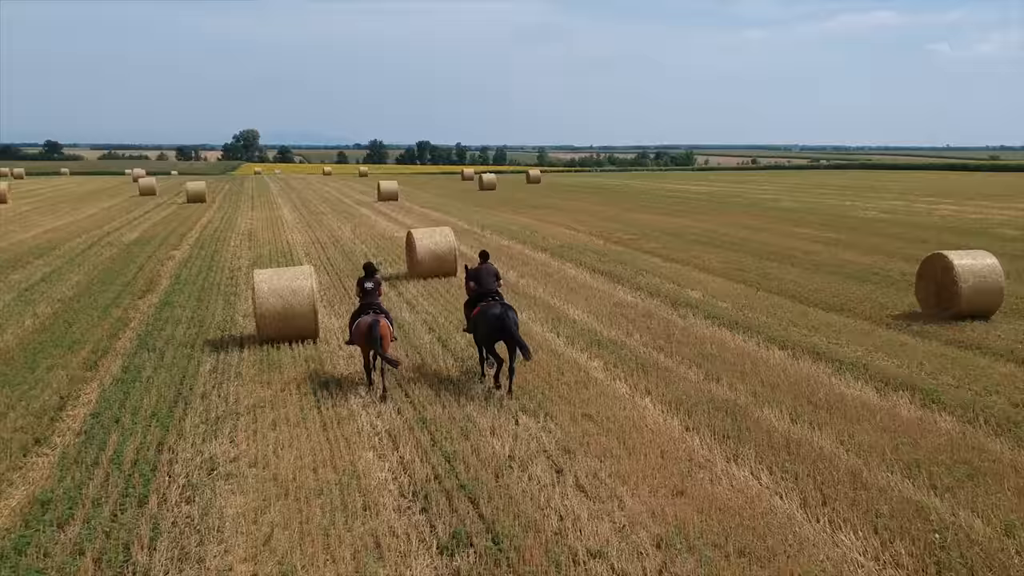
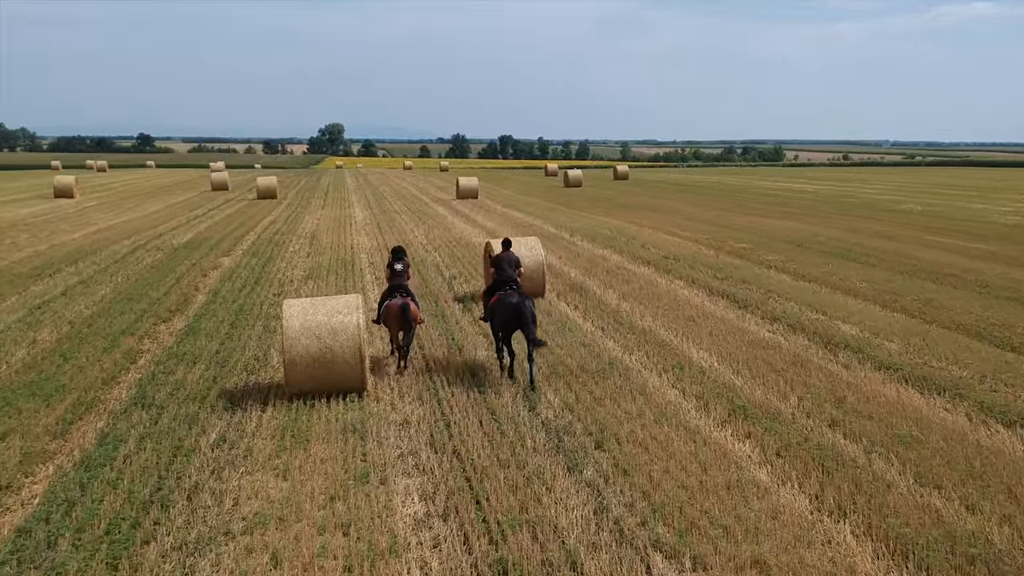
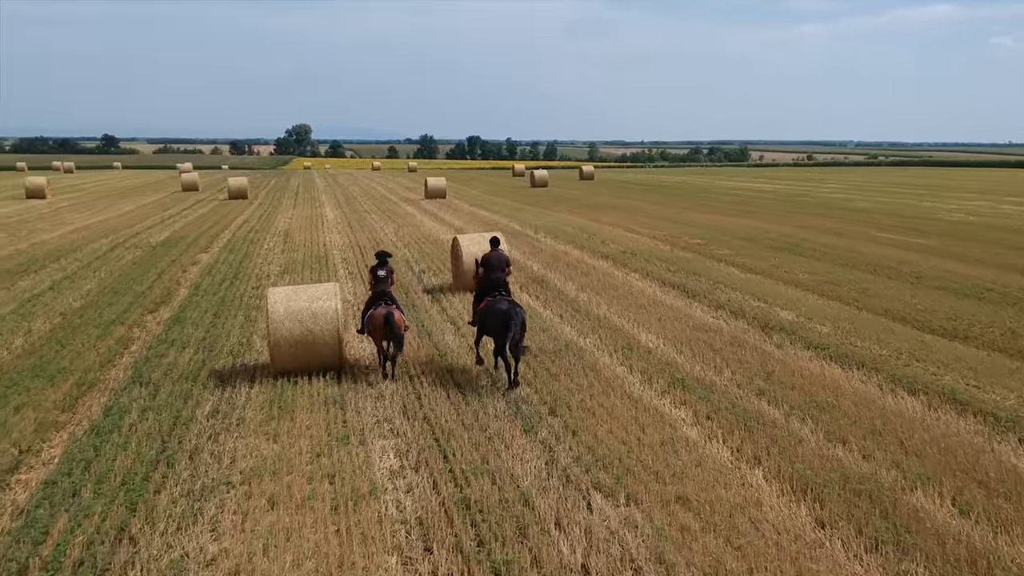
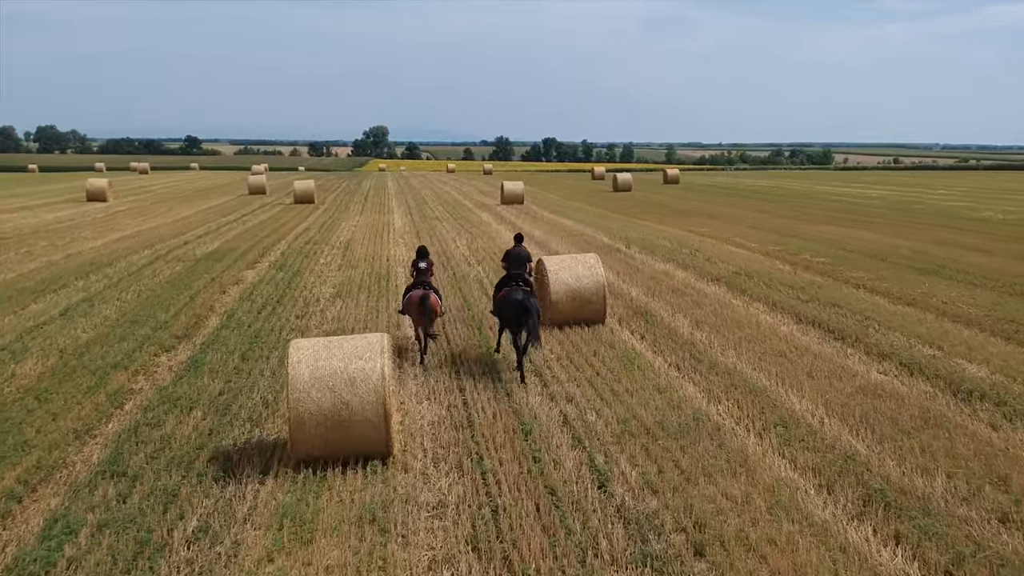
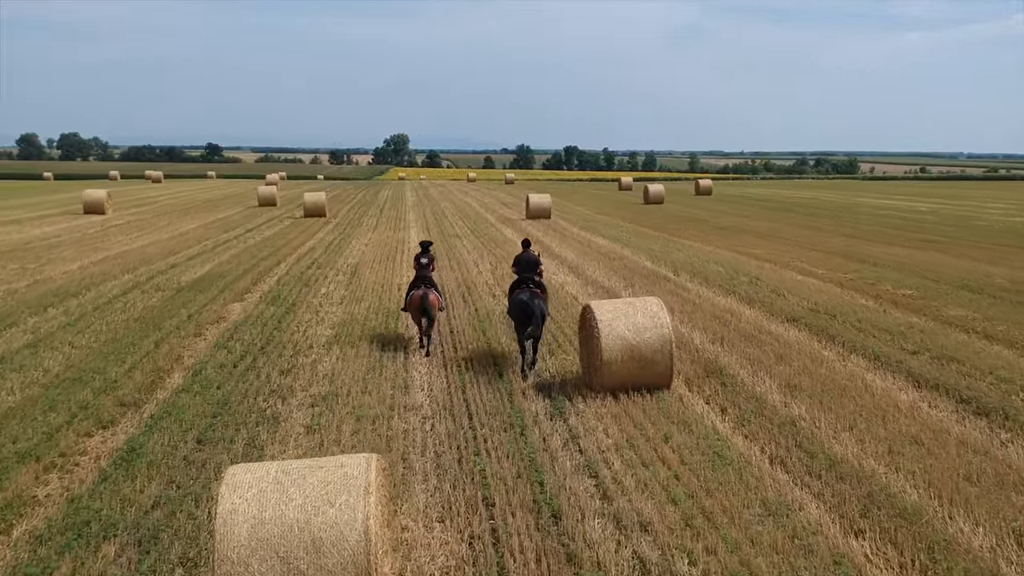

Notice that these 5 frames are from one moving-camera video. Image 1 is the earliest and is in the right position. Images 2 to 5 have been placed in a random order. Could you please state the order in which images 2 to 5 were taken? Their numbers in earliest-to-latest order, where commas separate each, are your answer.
3, 2, 4, 5
